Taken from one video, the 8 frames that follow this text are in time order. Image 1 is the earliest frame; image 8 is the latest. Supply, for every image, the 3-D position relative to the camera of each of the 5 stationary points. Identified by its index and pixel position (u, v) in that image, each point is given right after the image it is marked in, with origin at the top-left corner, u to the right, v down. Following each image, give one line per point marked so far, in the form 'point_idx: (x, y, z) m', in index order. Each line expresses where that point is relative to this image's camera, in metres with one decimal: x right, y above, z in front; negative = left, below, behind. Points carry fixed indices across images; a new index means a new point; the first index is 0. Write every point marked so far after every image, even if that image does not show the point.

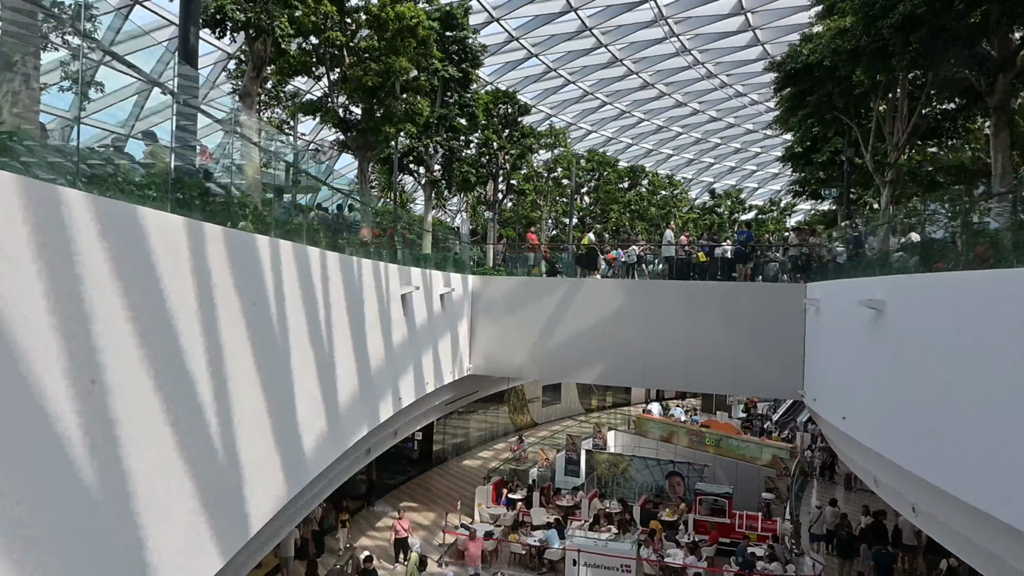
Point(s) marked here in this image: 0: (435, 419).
0: (-1.8, -3.1, +17.0) m
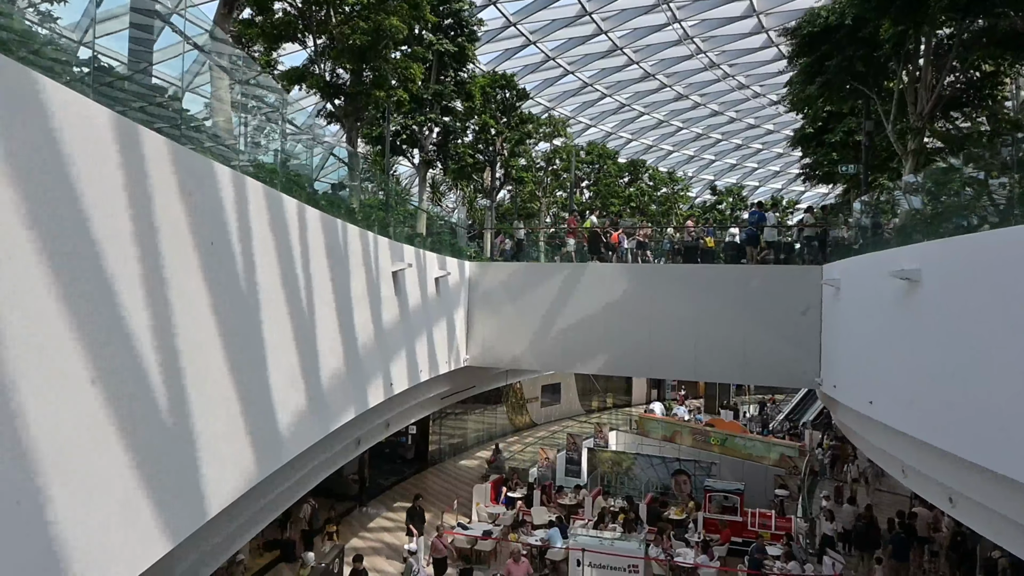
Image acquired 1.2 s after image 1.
0: (-1.8, -2.8, +16.2) m
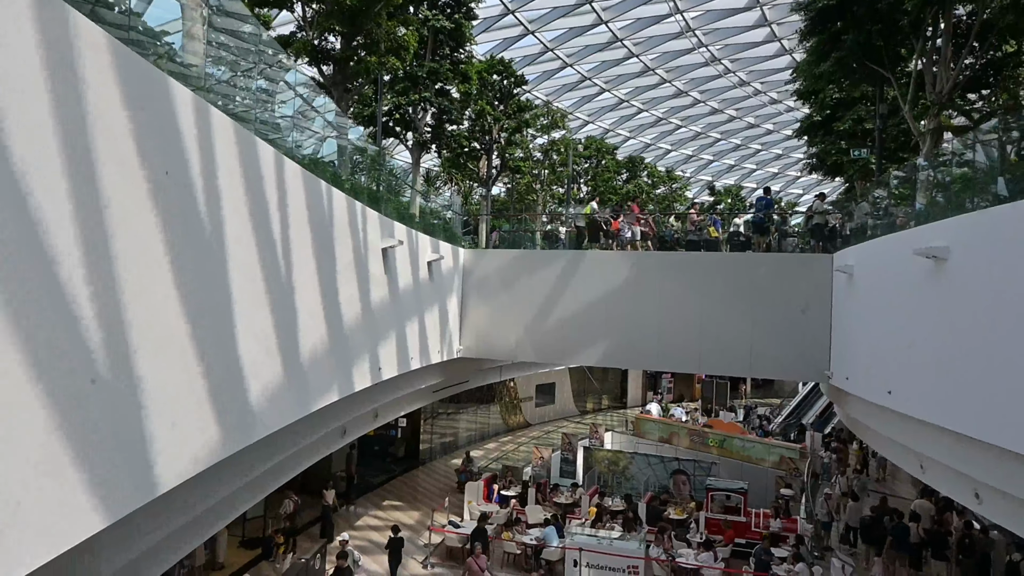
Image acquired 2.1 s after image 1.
0: (-2.0, -2.5, +15.5) m
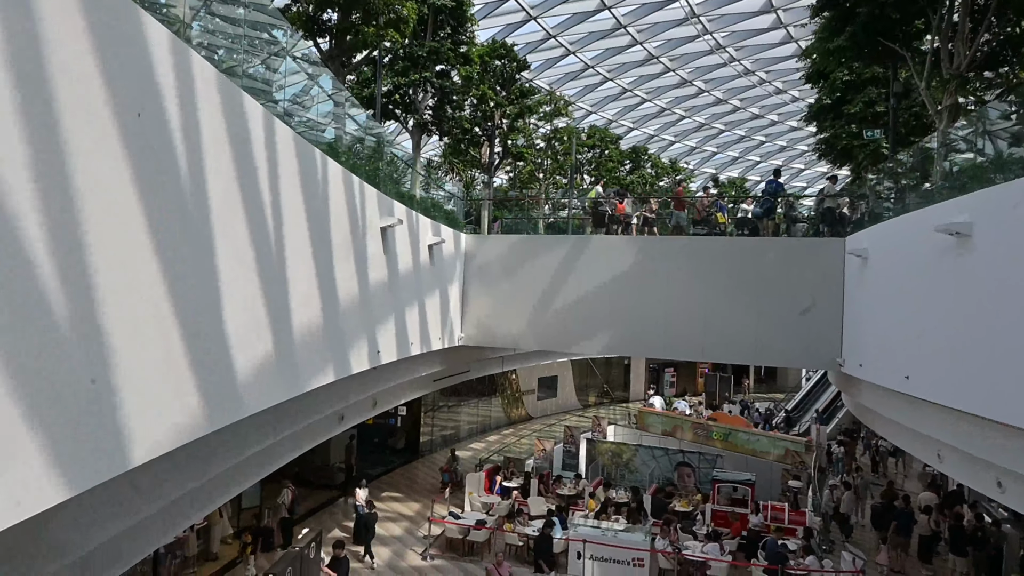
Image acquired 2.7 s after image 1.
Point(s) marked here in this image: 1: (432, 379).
0: (-1.9, -2.2, +15.1) m
1: (-1.8, -2.0, +16.1) m
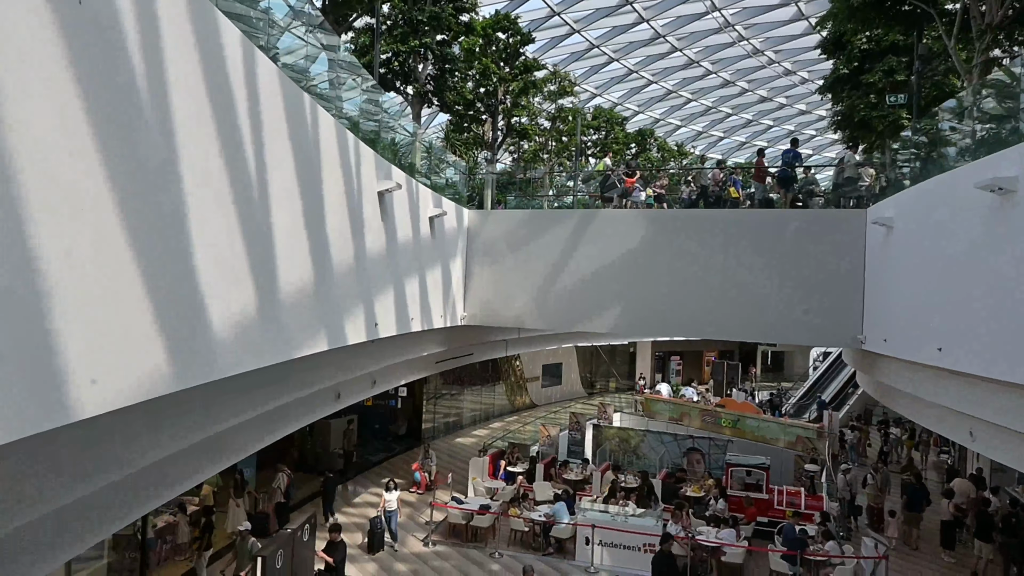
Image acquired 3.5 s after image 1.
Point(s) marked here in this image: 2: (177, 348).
0: (-1.8, -1.7, +14.5) m
1: (-1.7, -1.5, +15.5) m
2: (-2.0, -0.3, +4.4) m
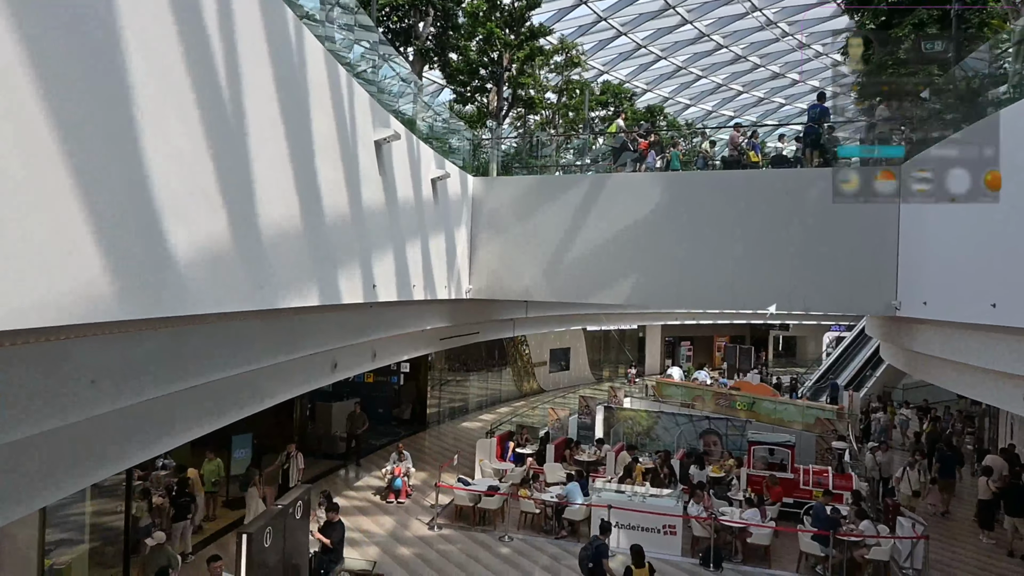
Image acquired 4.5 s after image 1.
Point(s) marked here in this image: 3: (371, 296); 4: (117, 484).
0: (-1.6, -1.2, +13.8) m
1: (-1.5, -1.0, +14.7) m
2: (-1.9, +0.1, +3.6) m
3: (-1.7, -0.1, +8.5) m
4: (-5.5, -2.7, +10.1) m
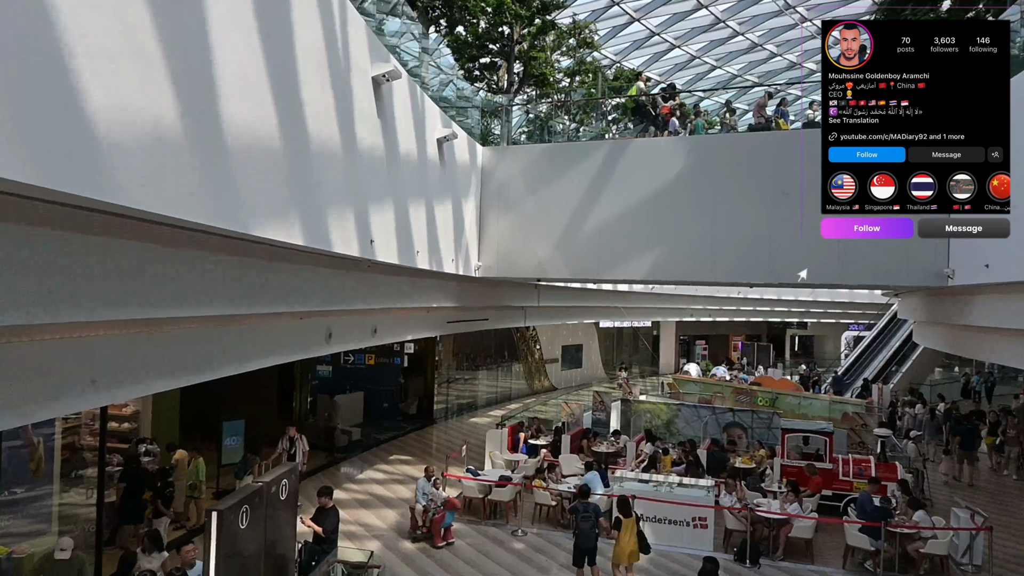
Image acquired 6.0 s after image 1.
0: (-1.4, -0.8, +12.8) m
1: (-1.3, -0.6, +13.8) m
2: (-1.8, +0.7, +2.7) m
3: (-1.5, +0.4, +7.6) m
4: (-5.3, -2.3, +9.2) m
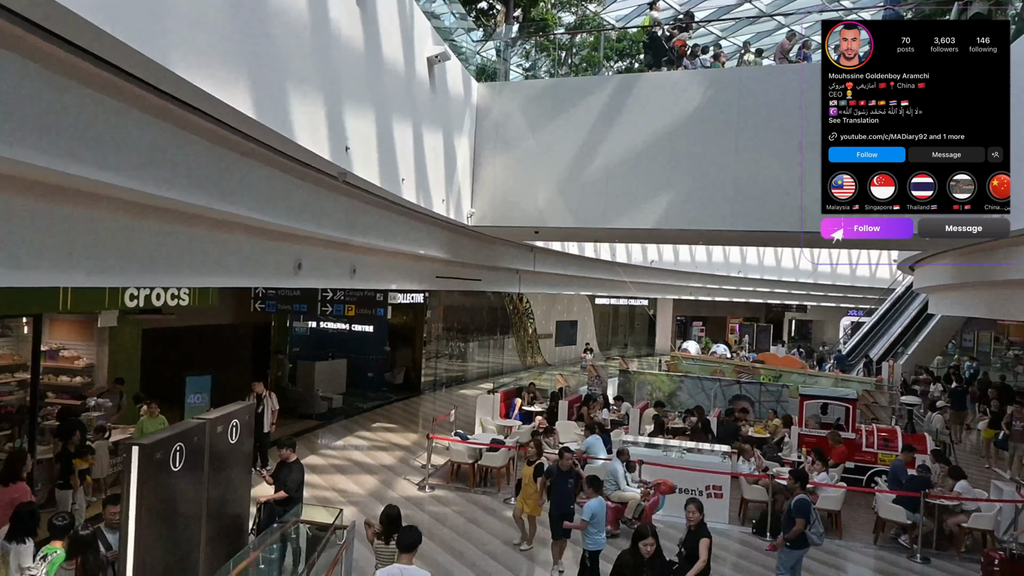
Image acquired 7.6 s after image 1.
0: (-1.5, 0.0, +11.7) m
1: (-1.4, +0.2, +12.6) m
2: (-1.8, +1.3, +1.5) m
3: (-1.5, +1.1, +6.4) m
4: (-5.4, -1.4, +8.0) m
